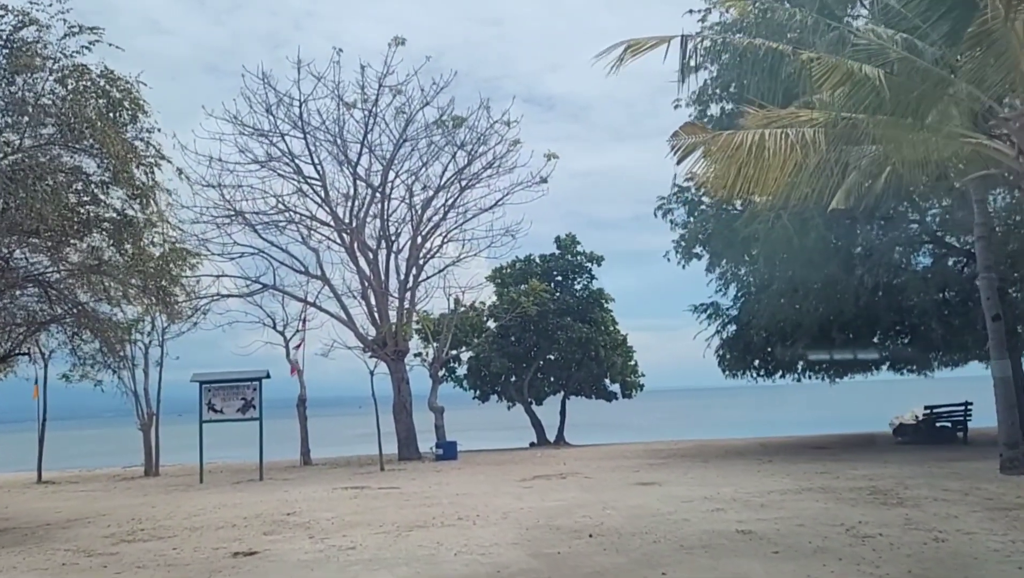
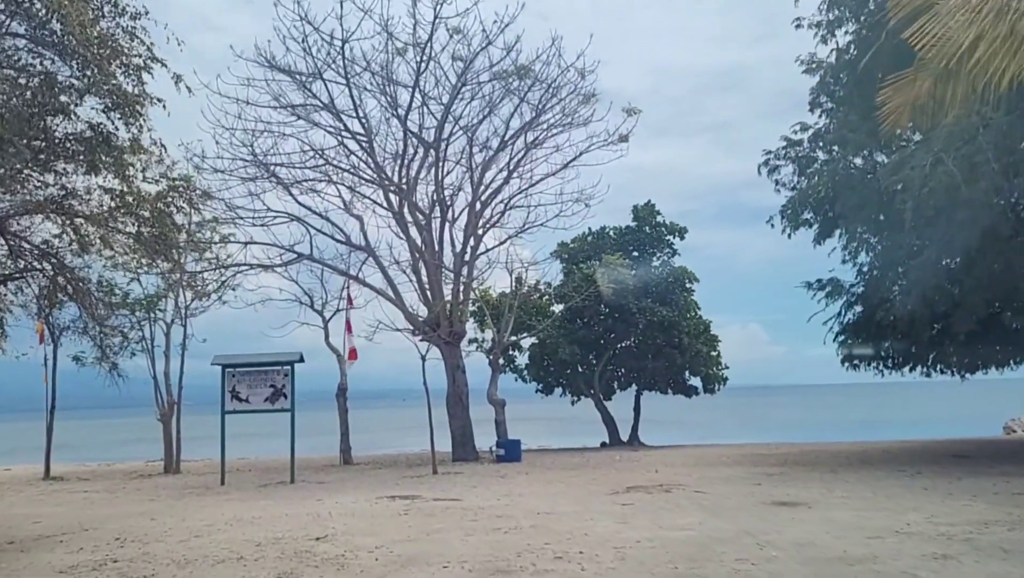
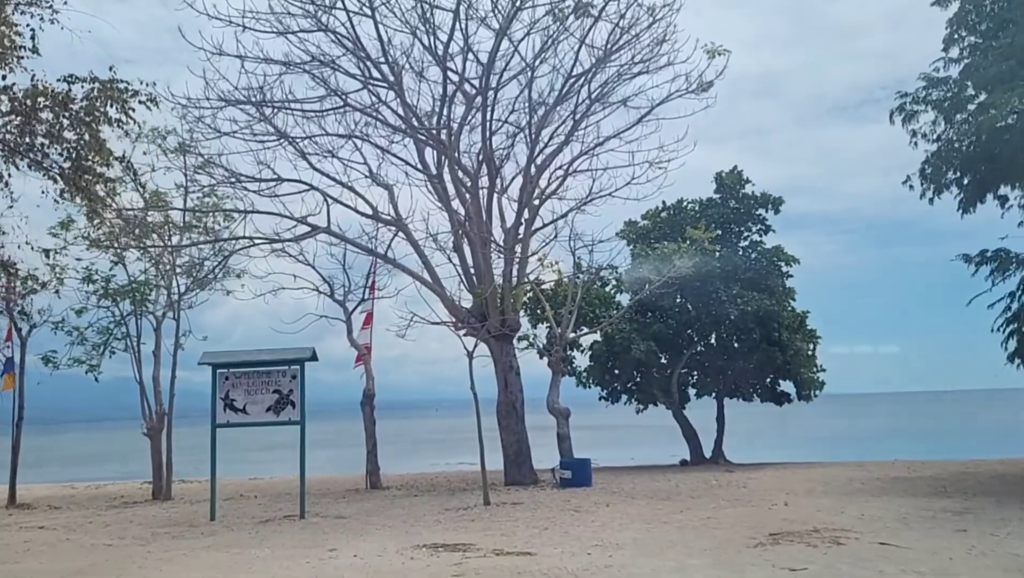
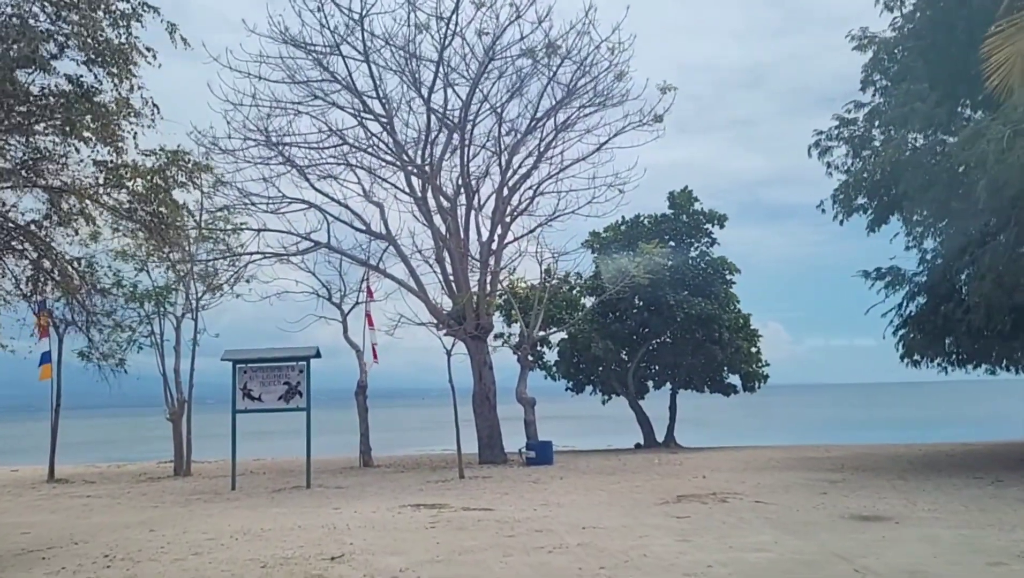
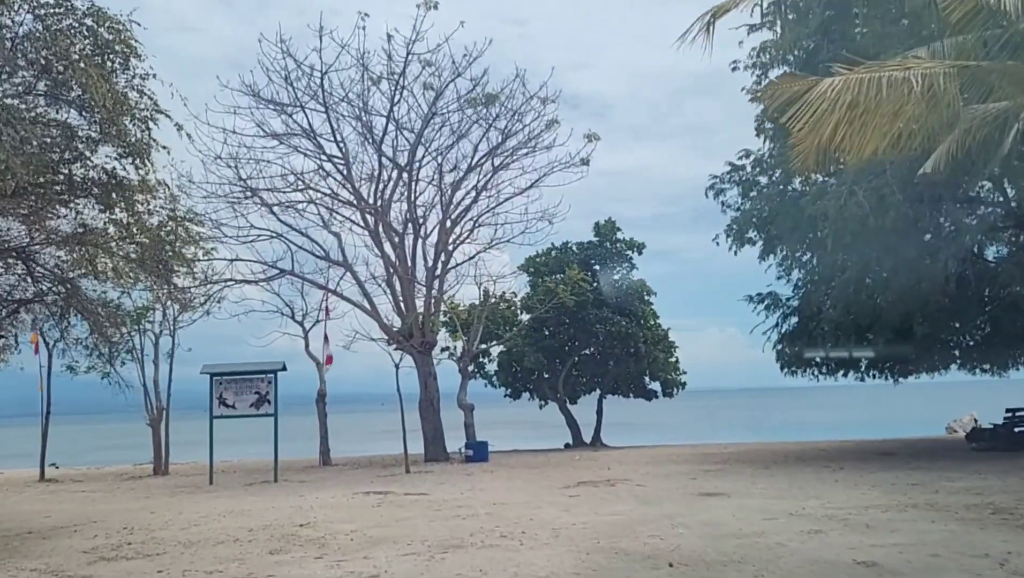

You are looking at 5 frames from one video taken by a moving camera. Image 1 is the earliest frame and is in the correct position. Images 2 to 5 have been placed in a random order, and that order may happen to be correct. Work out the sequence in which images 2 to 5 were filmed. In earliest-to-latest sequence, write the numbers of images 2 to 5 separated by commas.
5, 2, 4, 3
